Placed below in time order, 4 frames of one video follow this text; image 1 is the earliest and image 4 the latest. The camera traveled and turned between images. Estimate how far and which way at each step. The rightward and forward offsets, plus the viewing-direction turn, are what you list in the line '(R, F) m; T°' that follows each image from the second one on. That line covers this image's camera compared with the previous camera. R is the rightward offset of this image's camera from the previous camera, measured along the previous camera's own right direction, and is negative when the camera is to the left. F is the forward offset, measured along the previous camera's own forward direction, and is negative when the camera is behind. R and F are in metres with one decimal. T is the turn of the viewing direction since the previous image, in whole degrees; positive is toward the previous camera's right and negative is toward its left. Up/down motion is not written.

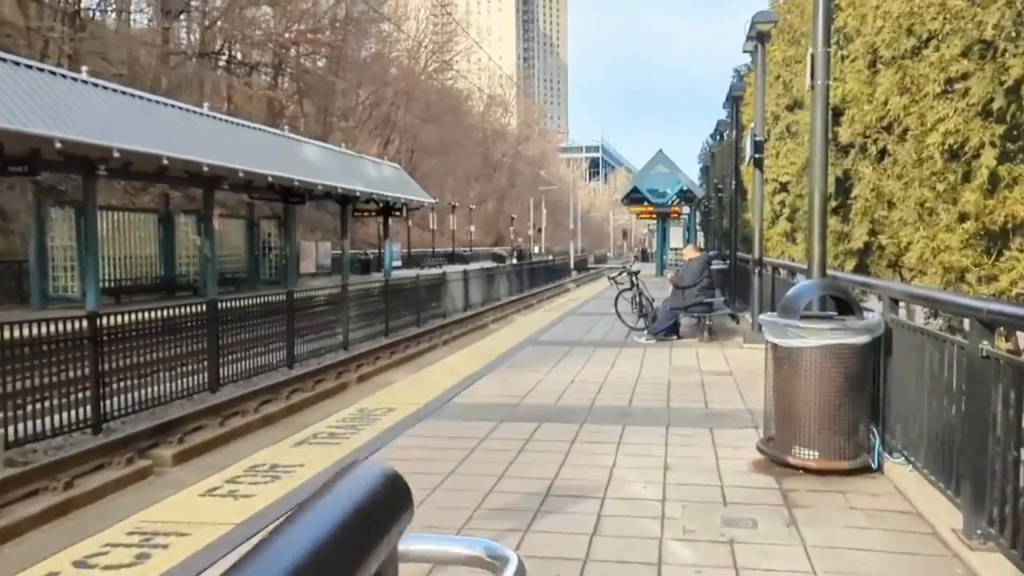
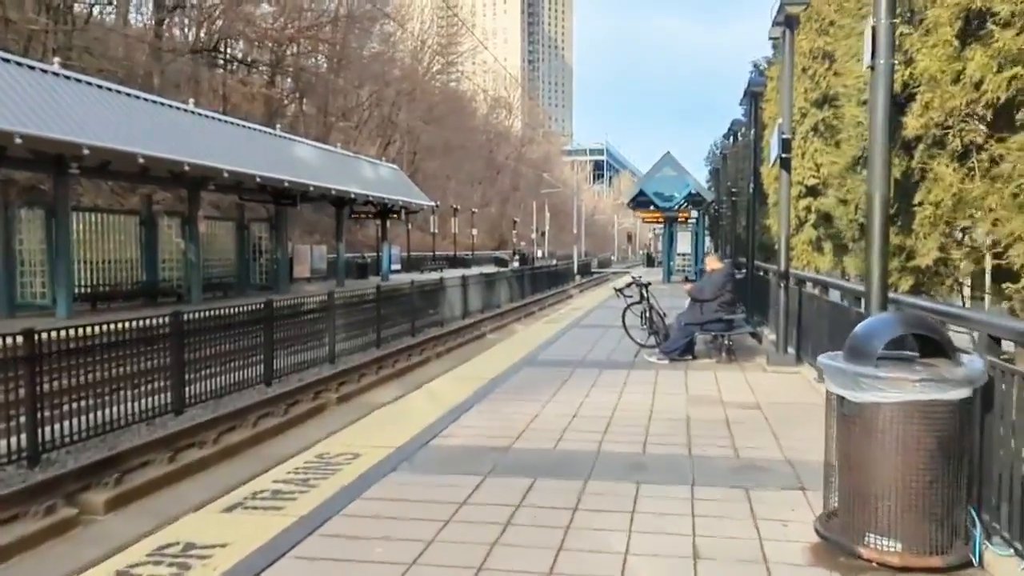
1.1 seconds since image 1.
(+0.1, +1.2) m; 0°
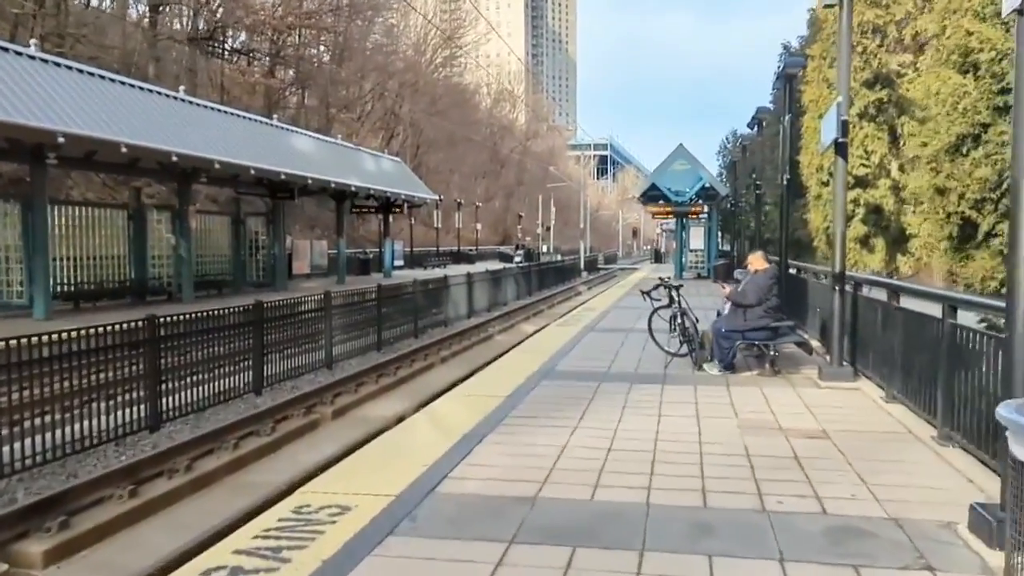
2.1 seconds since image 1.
(-0.2, +1.2) m; 0°
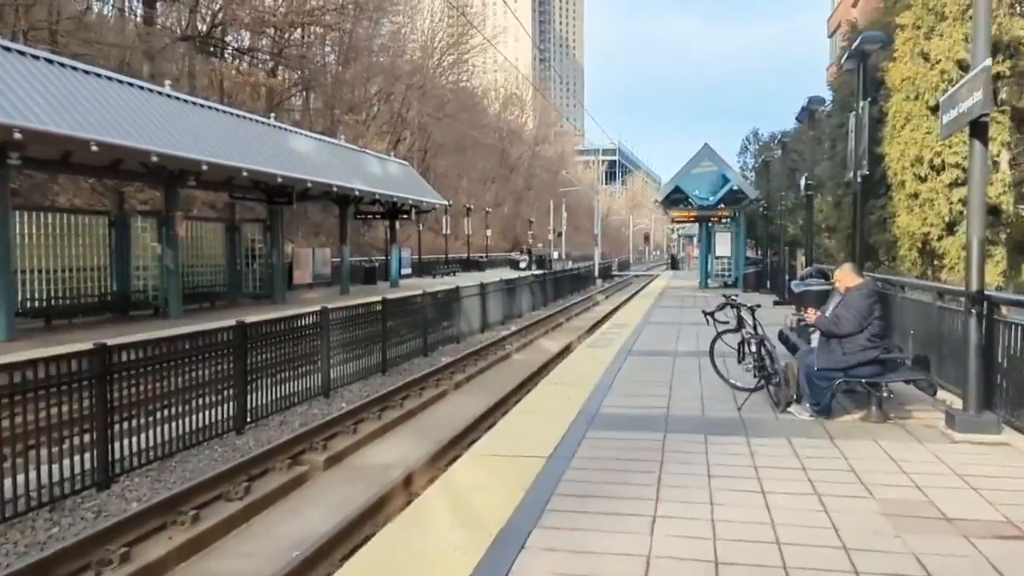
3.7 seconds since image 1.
(-0.3, +2.0) m; -1°
